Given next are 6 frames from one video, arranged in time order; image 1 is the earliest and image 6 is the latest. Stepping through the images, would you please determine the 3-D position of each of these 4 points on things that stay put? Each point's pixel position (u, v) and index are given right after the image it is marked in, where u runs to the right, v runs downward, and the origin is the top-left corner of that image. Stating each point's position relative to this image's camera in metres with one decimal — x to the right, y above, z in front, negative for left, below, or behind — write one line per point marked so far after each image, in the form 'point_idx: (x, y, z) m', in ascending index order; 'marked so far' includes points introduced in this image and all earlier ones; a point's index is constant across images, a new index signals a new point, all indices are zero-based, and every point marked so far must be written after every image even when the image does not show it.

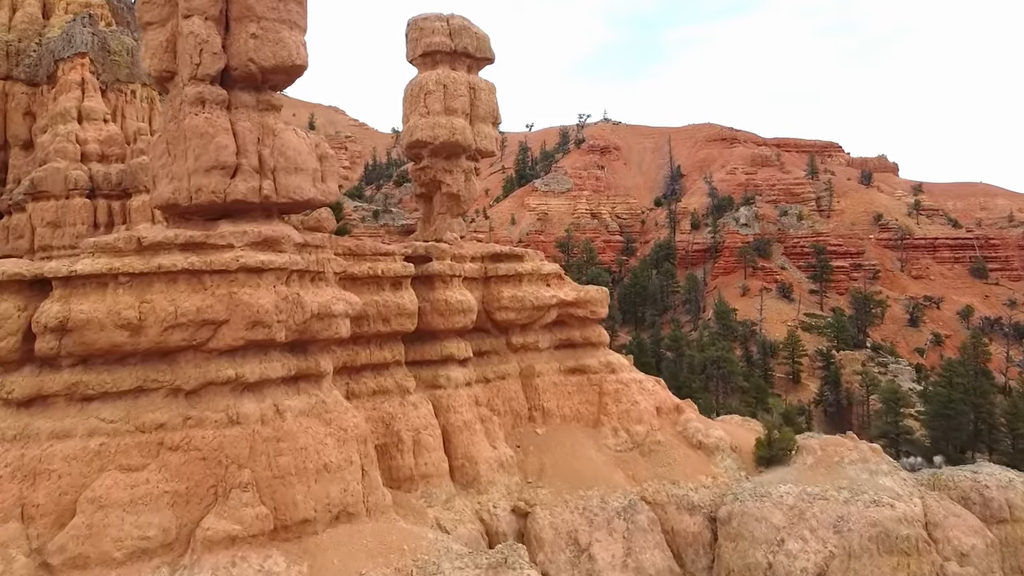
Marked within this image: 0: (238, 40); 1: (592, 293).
0: (-2.7, +2.5, +9.8) m
1: (+1.2, -0.1, +14.5) m
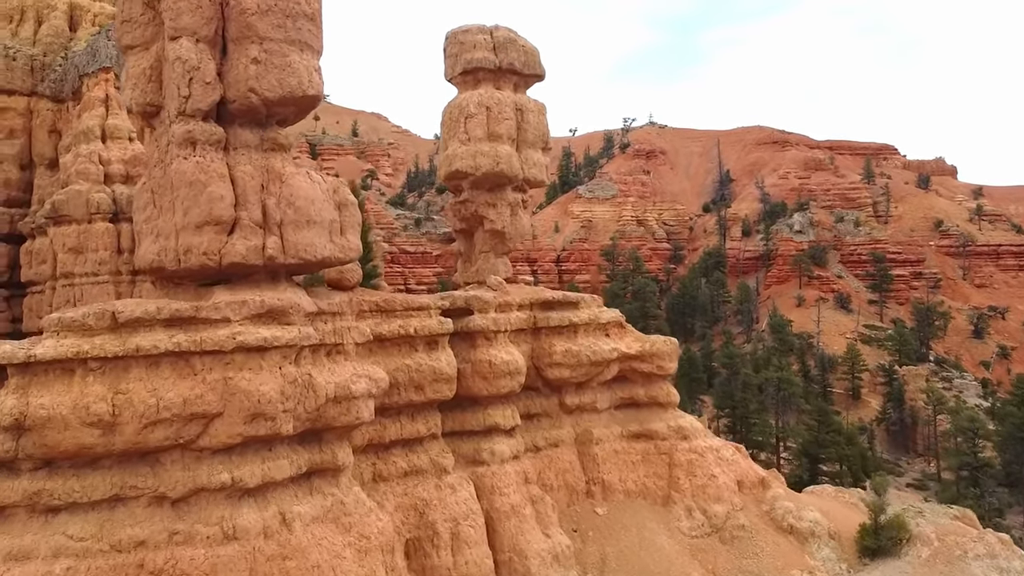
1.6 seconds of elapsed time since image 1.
0: (-2.2, +1.8, +8.0) m
1: (+1.9, -0.7, +12.5) m
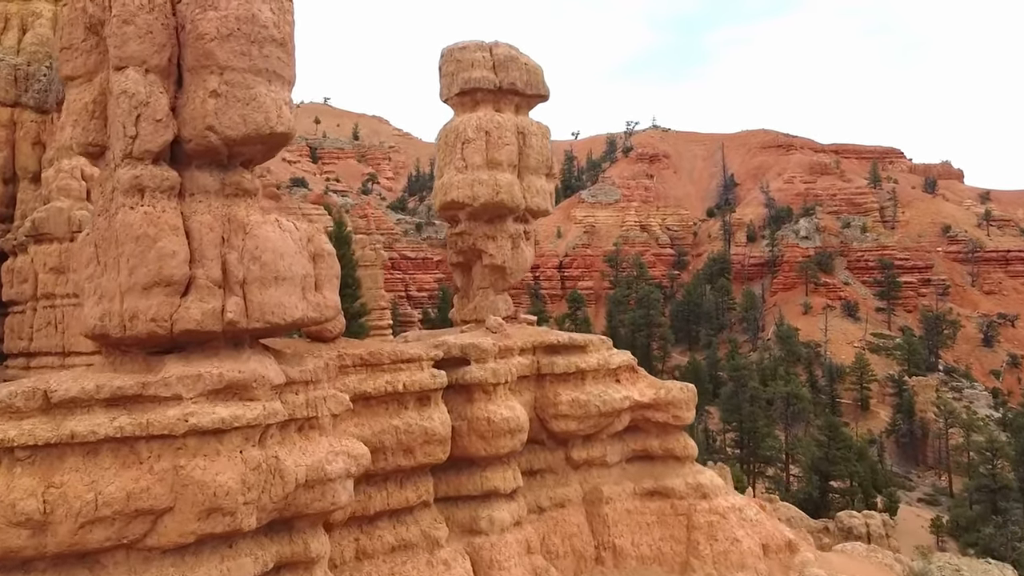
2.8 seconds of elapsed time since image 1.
0: (-2.2, +1.3, +6.9) m
1: (+1.9, -1.2, +11.4) m
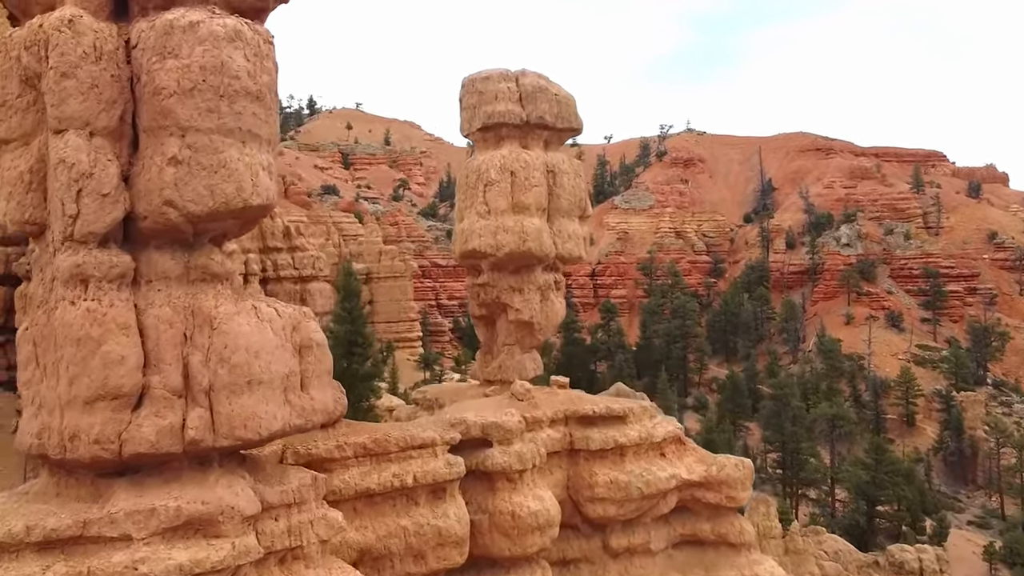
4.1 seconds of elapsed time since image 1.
0: (-2.1, +0.7, +5.7) m
1: (+2.2, -1.8, +10.0) m
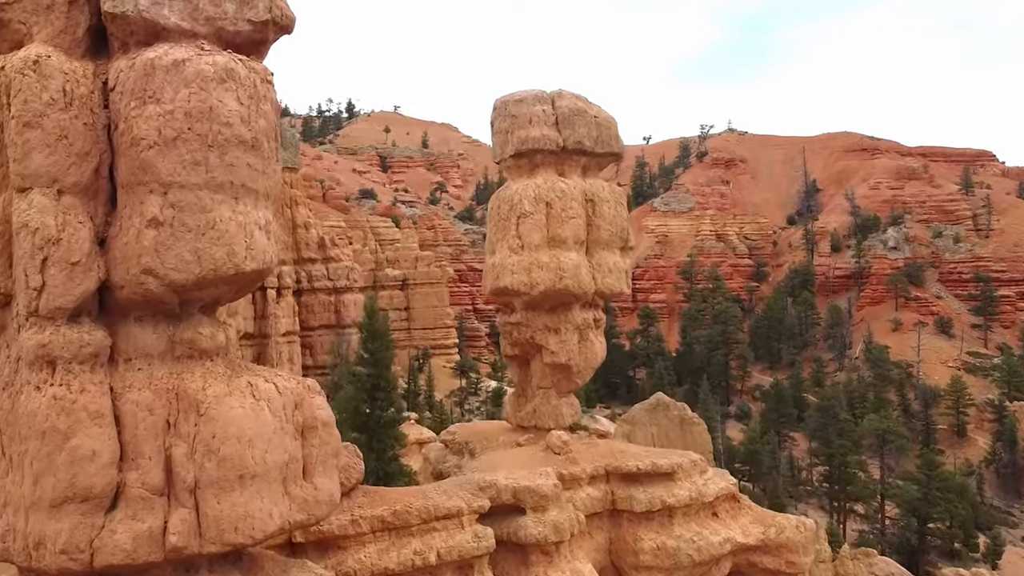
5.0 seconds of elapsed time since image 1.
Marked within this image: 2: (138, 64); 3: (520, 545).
0: (-1.9, +0.3, +4.9) m
1: (+2.5, -2.2, +9.1) m
2: (-1.9, +1.1, +4.9) m
3: (+0.1, -2.0, +7.8) m
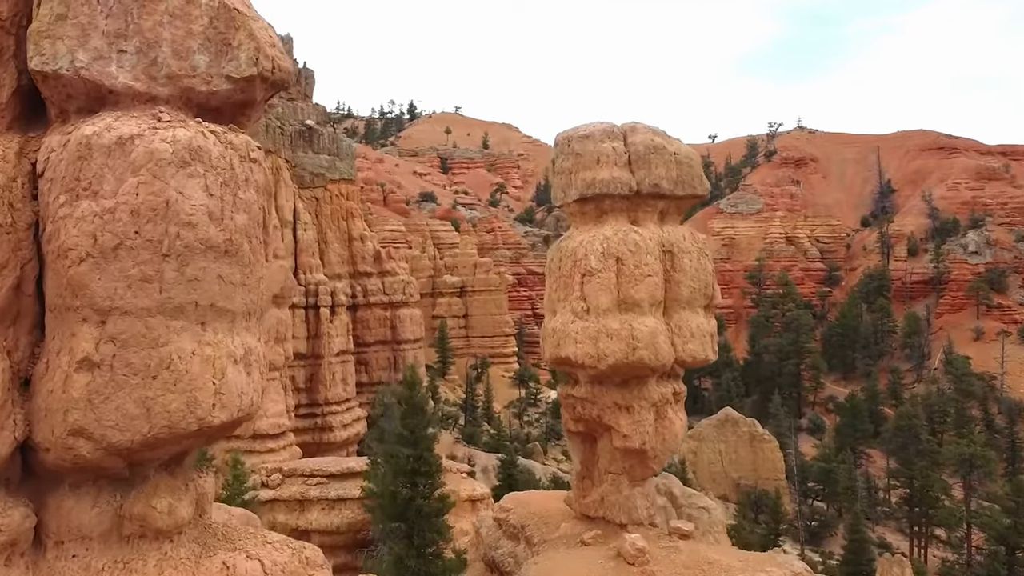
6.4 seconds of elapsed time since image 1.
0: (-1.7, -0.3, +3.6) m
1: (+3.0, -2.8, +7.5) m
2: (-1.6, +0.5, +3.6) m
3: (+0.5, -2.6, +6.3) m
